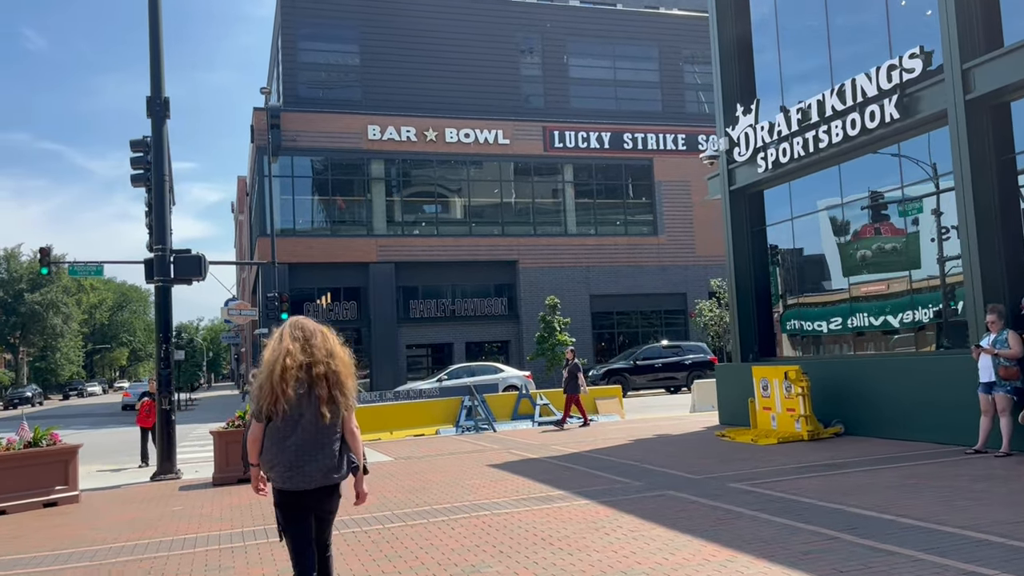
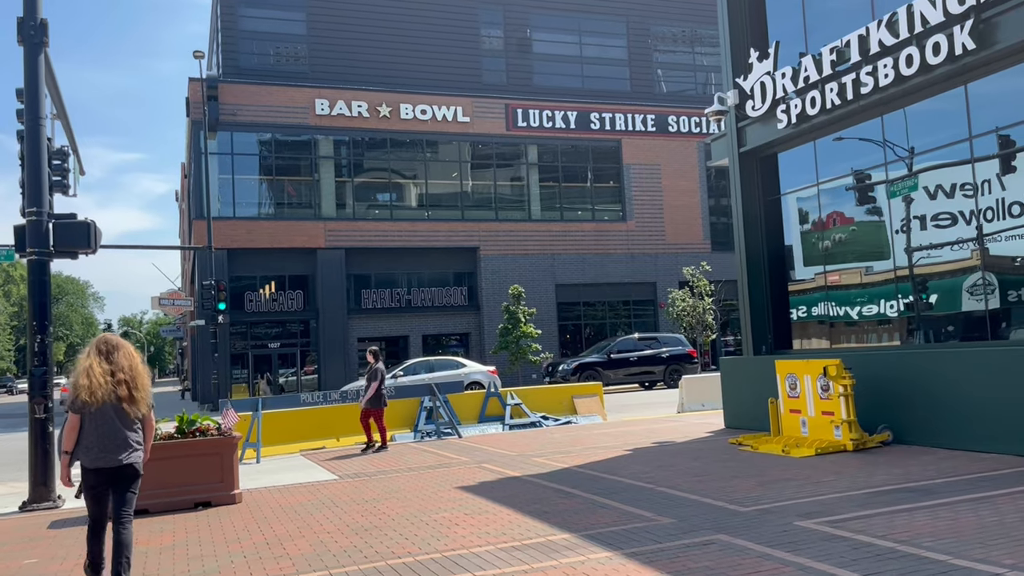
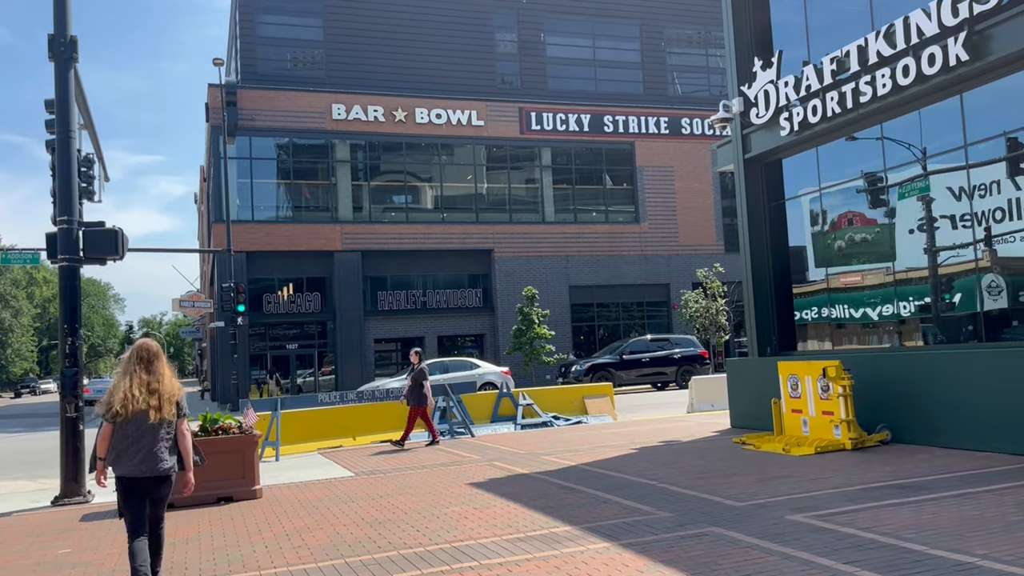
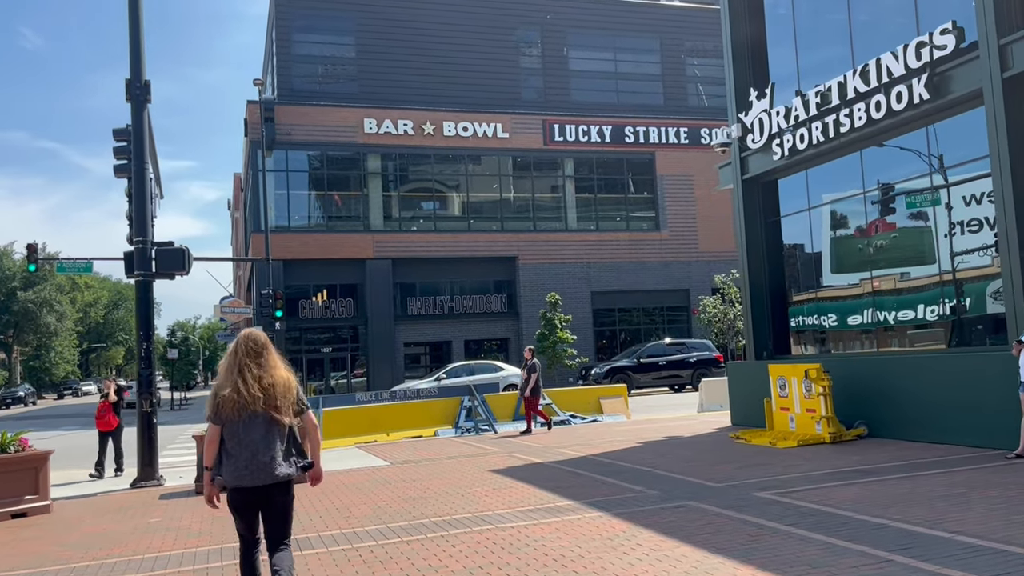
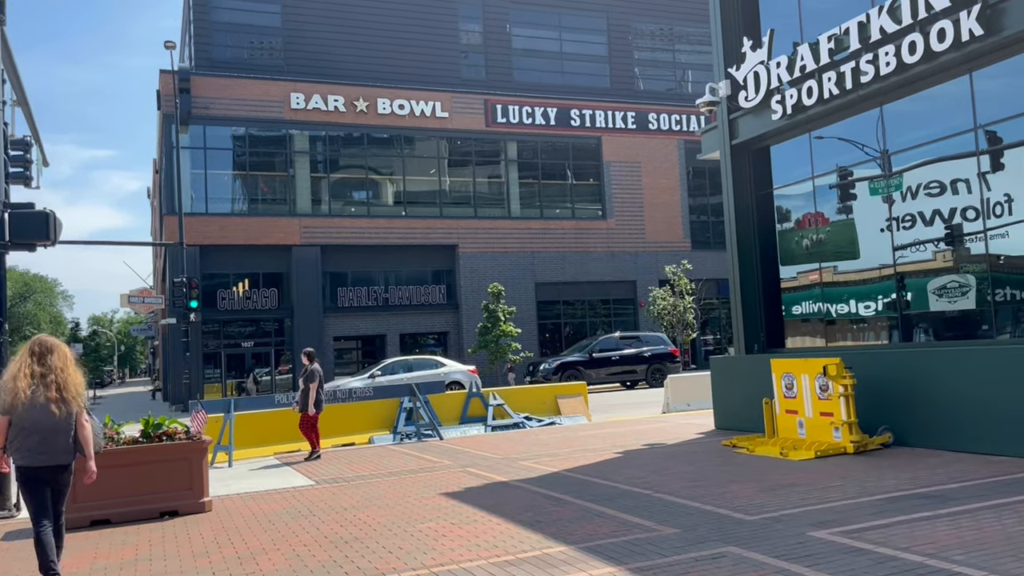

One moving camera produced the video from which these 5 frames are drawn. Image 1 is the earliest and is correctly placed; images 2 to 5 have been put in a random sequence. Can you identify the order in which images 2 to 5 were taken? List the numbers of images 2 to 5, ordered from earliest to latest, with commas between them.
4, 3, 2, 5
